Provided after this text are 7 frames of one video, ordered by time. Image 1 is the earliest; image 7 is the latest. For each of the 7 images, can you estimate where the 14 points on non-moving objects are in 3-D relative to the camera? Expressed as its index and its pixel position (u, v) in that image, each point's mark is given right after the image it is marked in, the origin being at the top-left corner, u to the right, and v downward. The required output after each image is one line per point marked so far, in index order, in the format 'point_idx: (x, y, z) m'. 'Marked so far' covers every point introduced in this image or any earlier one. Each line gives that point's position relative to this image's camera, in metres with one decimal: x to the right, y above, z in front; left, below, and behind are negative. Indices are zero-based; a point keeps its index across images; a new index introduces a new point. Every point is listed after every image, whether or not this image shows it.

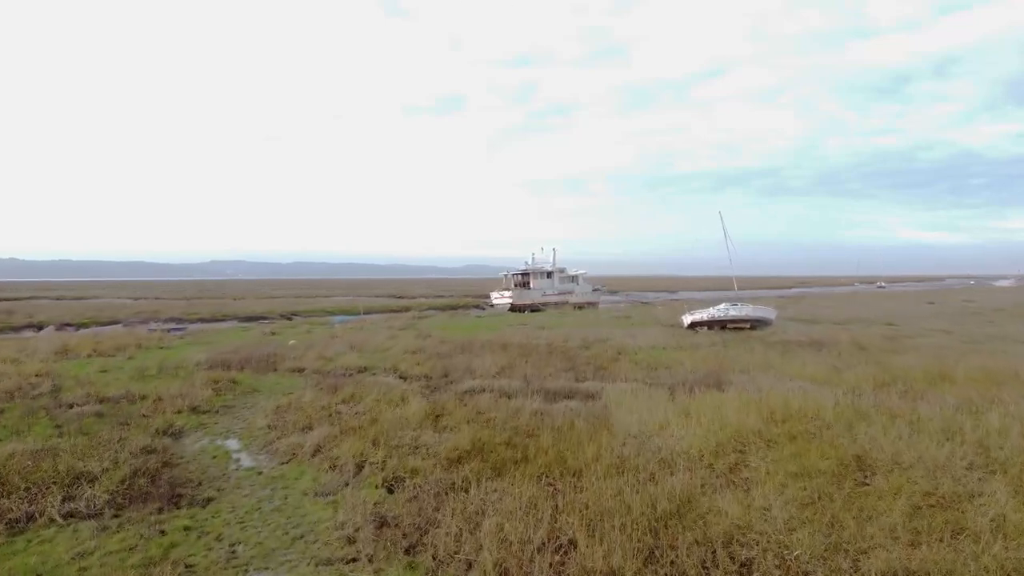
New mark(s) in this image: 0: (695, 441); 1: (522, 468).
0: (+1.7, -1.5, +7.5) m
1: (+0.1, -1.5, +6.7) m
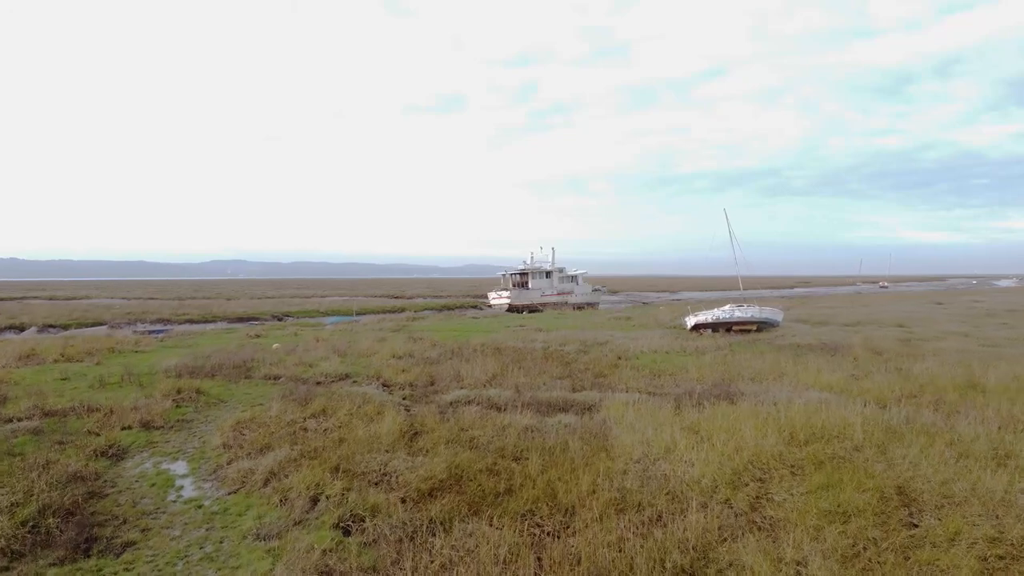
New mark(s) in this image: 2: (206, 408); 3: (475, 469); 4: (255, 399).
0: (+1.6, -1.5, +6.5) m
1: (-0.1, -1.6, +5.7) m
2: (-4.1, -1.6, +10.6) m
3: (-0.3, -1.5, +6.7) m
4: (-3.7, -1.6, +11.4) m
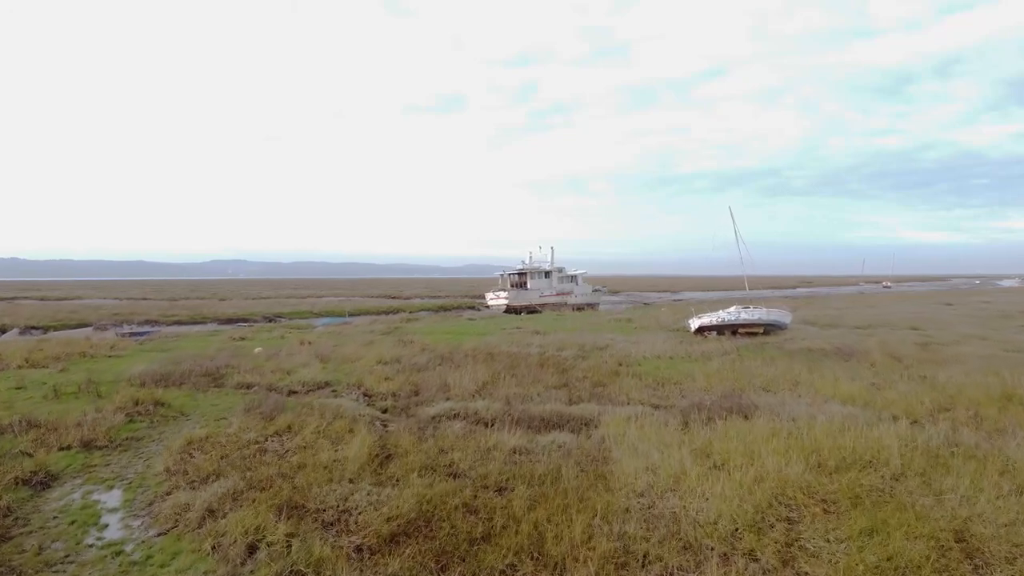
0: (+1.5, -1.5, +5.4) m
1: (-0.2, -1.6, +4.7) m
2: (-4.2, -1.6, +9.5) m
3: (-0.4, -1.6, +5.7) m
4: (-3.8, -1.6, +10.3) m
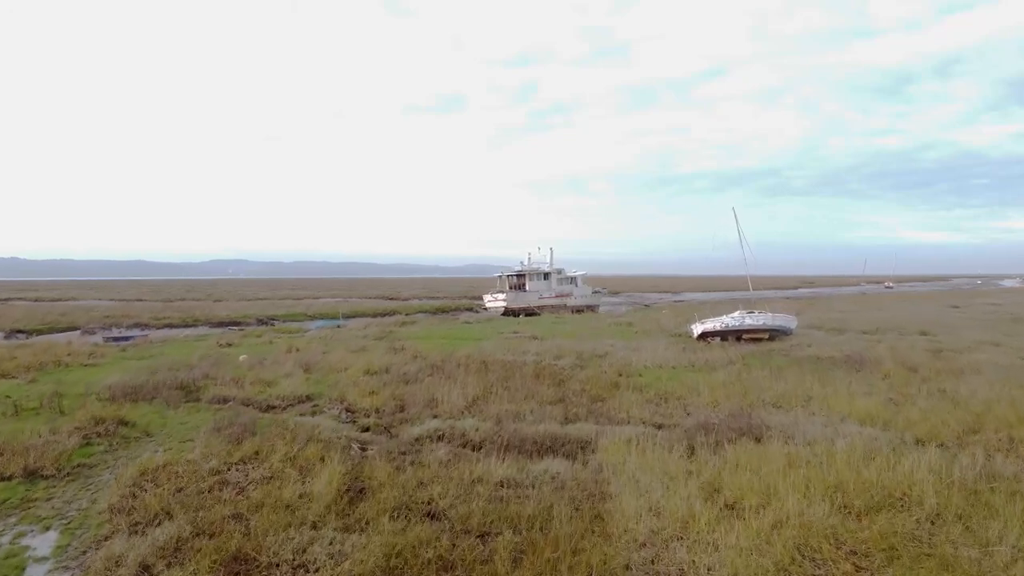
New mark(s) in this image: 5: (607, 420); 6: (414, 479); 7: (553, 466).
0: (+1.4, -1.6, +4.7) m
1: (-0.3, -1.7, +3.9) m
2: (-4.3, -1.8, +8.8) m
3: (-0.6, -1.7, +4.9) m
4: (-4.0, -1.8, +9.6) m
5: (+1.2, -1.6, +9.8) m
6: (-0.9, -1.7, +6.9) m
7: (+0.4, -1.7, +7.5) m
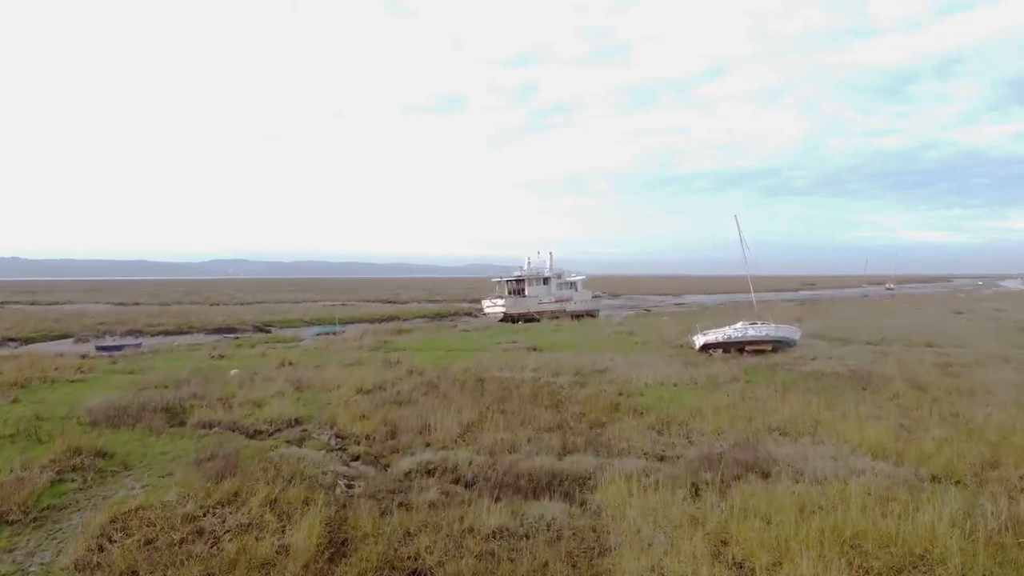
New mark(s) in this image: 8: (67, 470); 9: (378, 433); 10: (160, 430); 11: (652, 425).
0: (+1.3, -1.9, +4.2) m
1: (-0.4, -2.0, +3.5) m
2: (-4.4, -2.1, +8.3) m
3: (-0.6, -2.0, +4.5) m
4: (-4.0, -2.1, +9.1) m
5: (+1.1, -1.9, +9.4) m
6: (-0.9, -2.0, +6.5) m
7: (+0.3, -2.0, +7.1) m
8: (-4.9, -2.0, +8.7) m
9: (-1.8, -2.0, +10.9) m
10: (-5.0, -2.0, +11.1) m
11: (+1.9, -1.9, +10.9) m
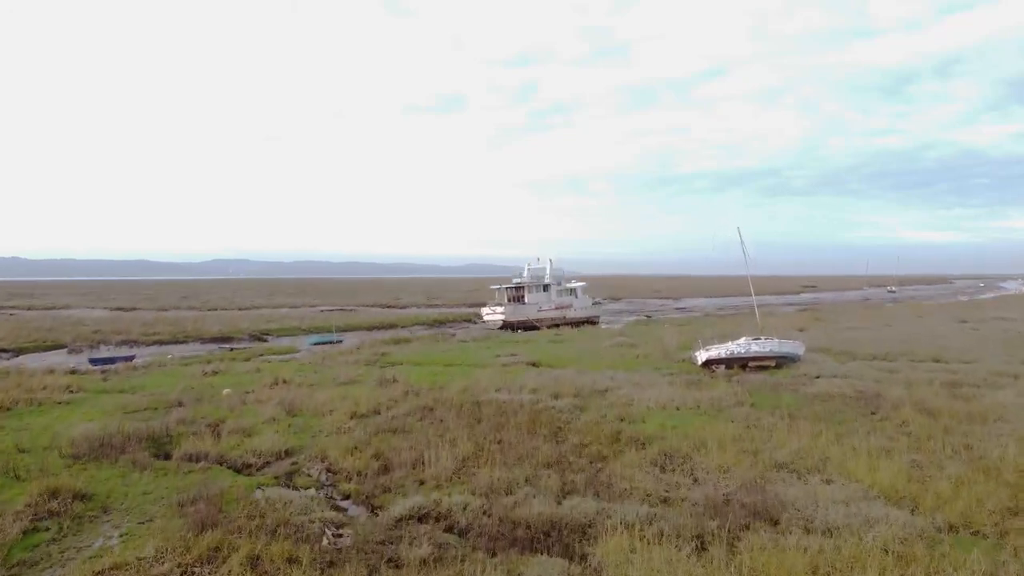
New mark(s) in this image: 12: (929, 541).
0: (+1.3, -2.3, +3.8) m
1: (-0.4, -2.4, +3.1) m
2: (-4.4, -2.5, +7.9) m
3: (-0.6, -2.4, +4.1) m
4: (-4.0, -2.5, +8.7) m
5: (+1.1, -2.3, +9.0) m
6: (-1.0, -2.4, +6.1) m
7: (+0.3, -2.4, +6.7) m
8: (-5.0, -2.4, +8.3) m
9: (-1.9, -2.4, +10.5) m
10: (-5.0, -2.4, +10.7) m
11: (+1.9, -2.3, +10.5) m
12: (+3.8, -2.3, +7.2) m
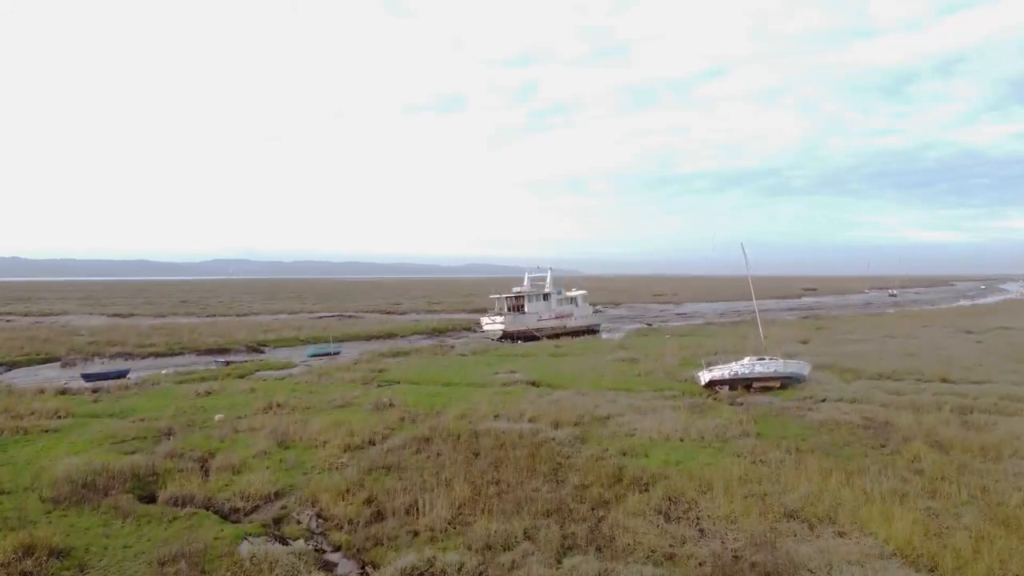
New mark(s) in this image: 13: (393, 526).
0: (+1.2, -2.8, +3.4) m
1: (-0.4, -2.9, +2.6) m
2: (-4.4, -3.0, +7.5) m
3: (-0.7, -2.9, +3.7) m
4: (-4.1, -3.0, +8.3) m
5: (+1.1, -2.8, +8.6) m
6: (-1.0, -2.9, +5.7) m
7: (+0.3, -2.9, +6.3) m
8: (-5.0, -2.9, +7.9) m
9: (-1.9, -2.9, +10.0) m
10: (-5.0, -2.9, +10.3) m
11: (+1.9, -2.8, +10.1) m
12: (+3.8, -2.8, +6.8) m
13: (-1.4, -2.9, +9.6) m
